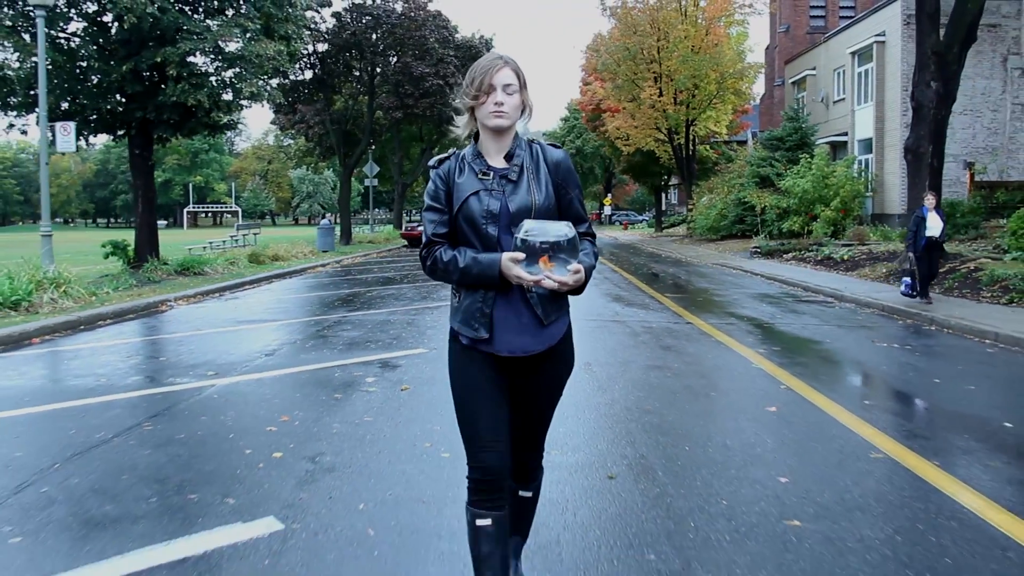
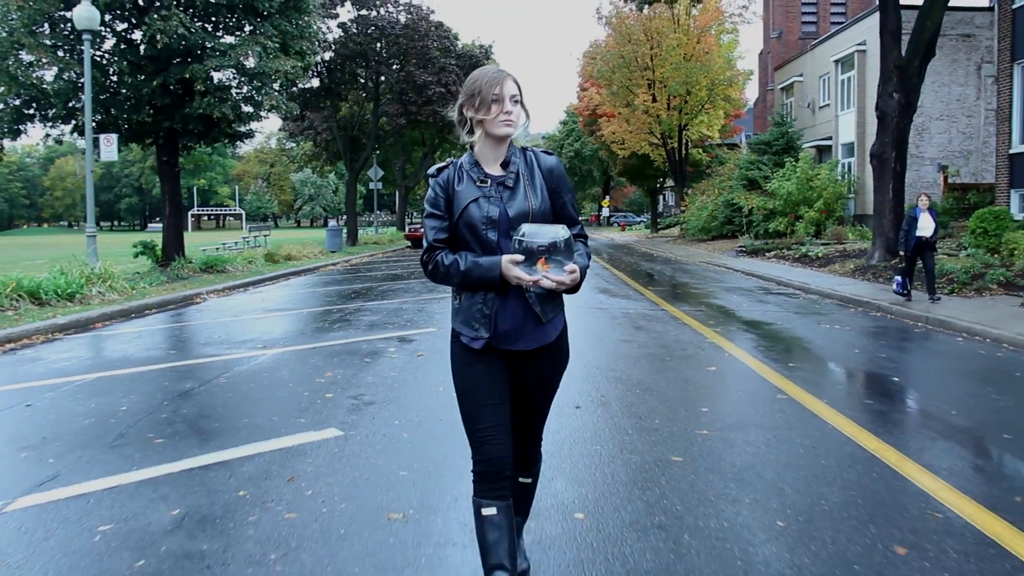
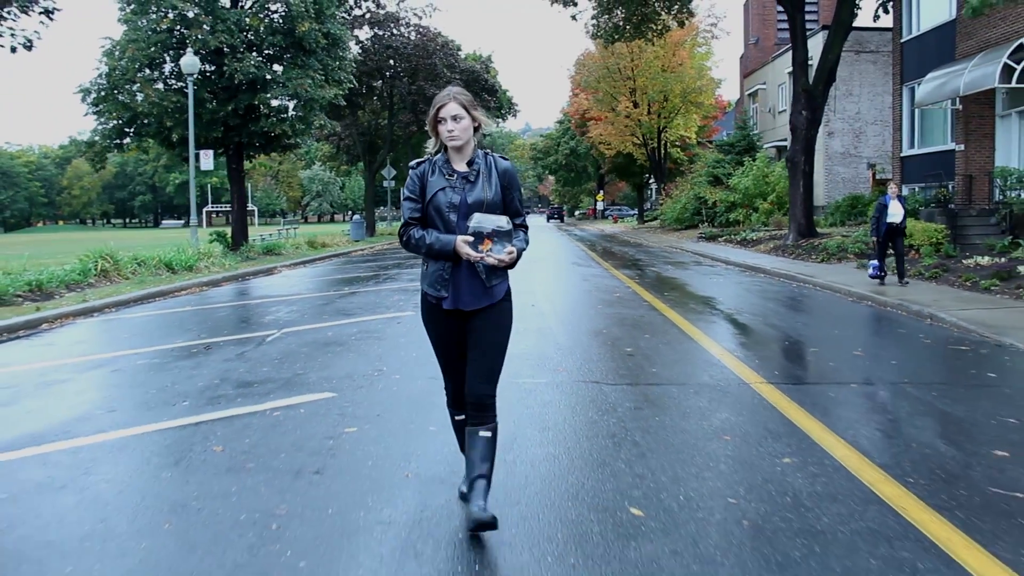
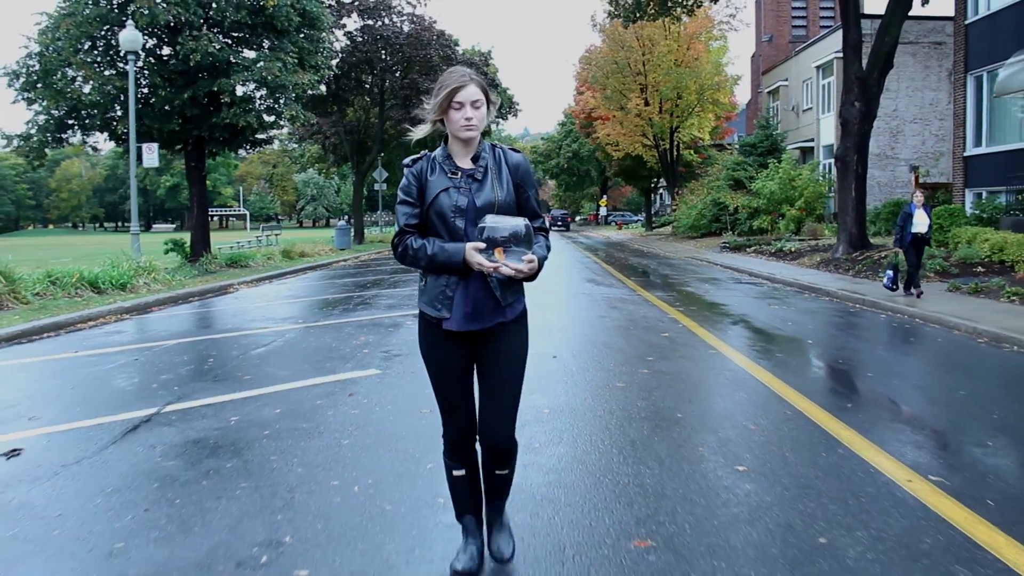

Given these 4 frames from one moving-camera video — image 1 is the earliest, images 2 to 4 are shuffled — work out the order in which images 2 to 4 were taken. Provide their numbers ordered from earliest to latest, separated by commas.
2, 4, 3
